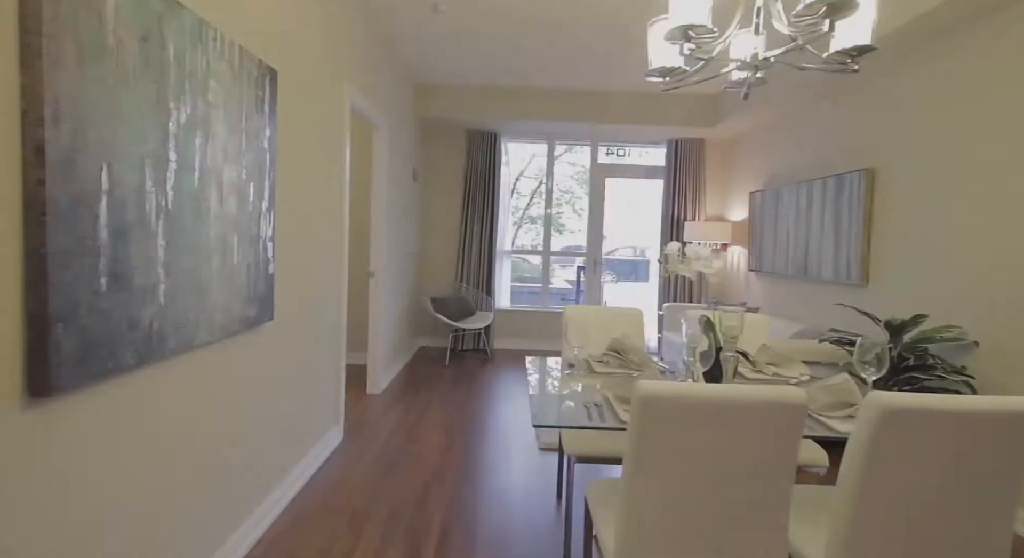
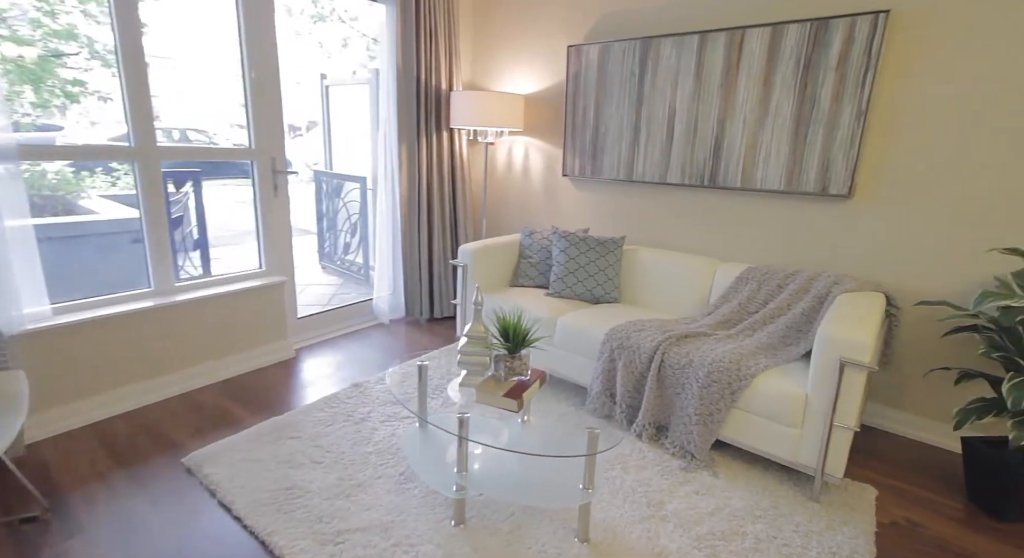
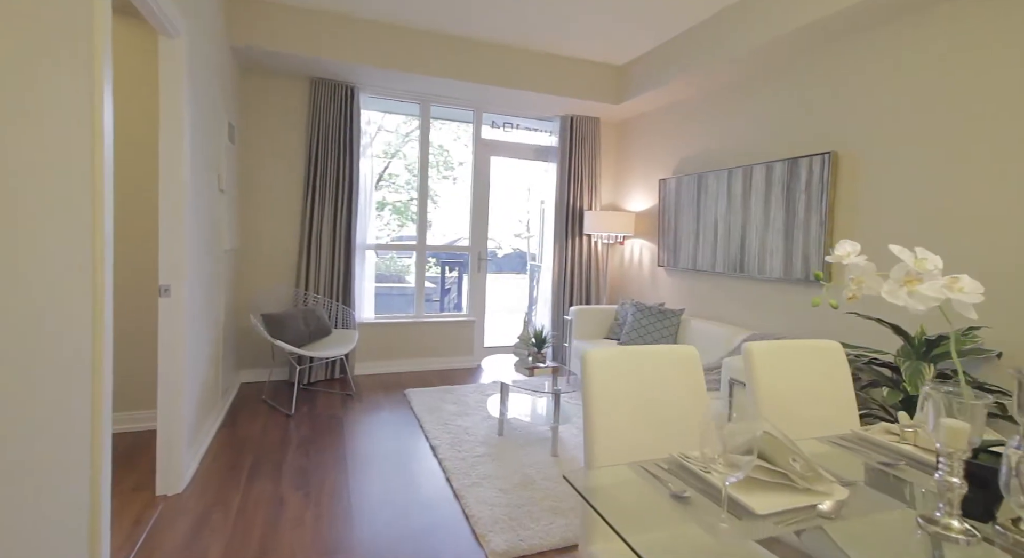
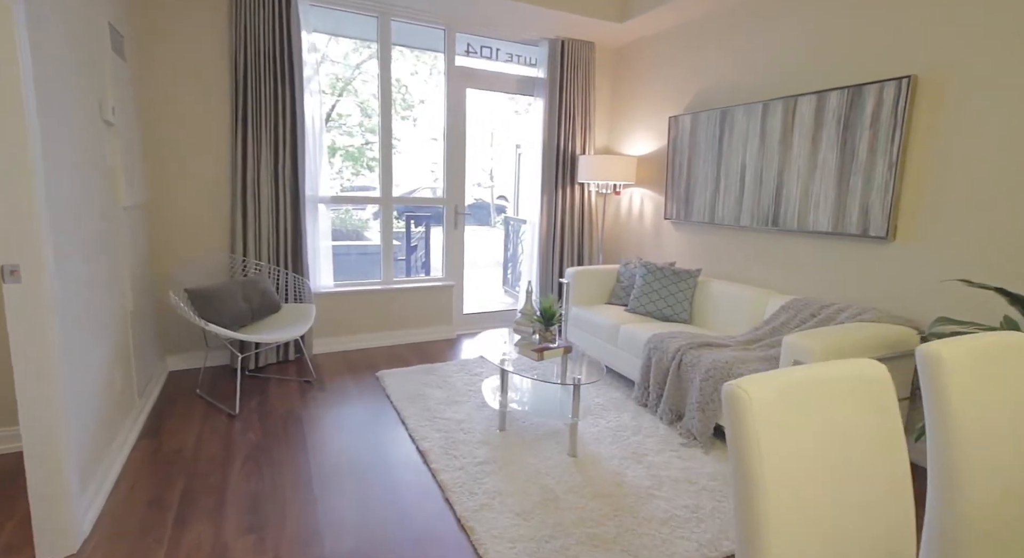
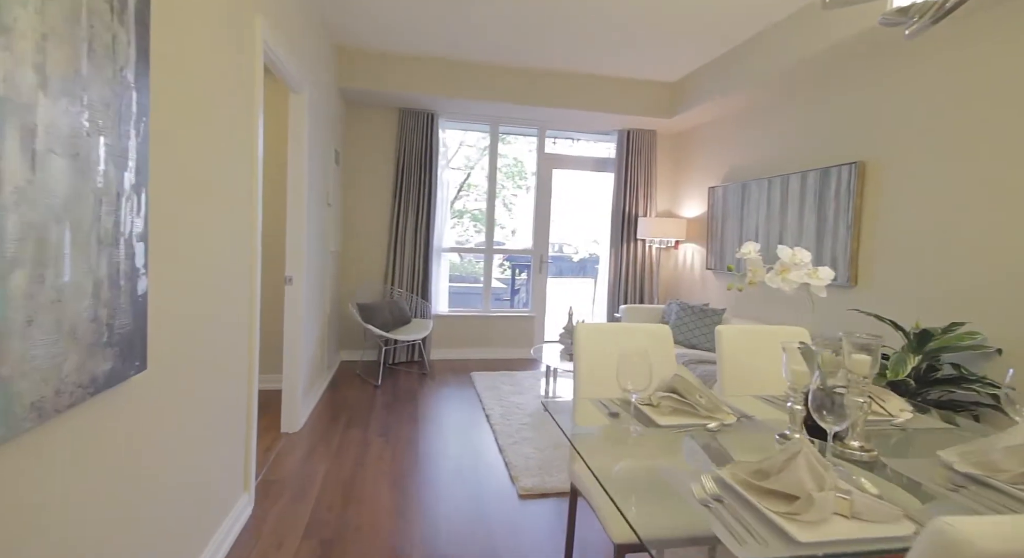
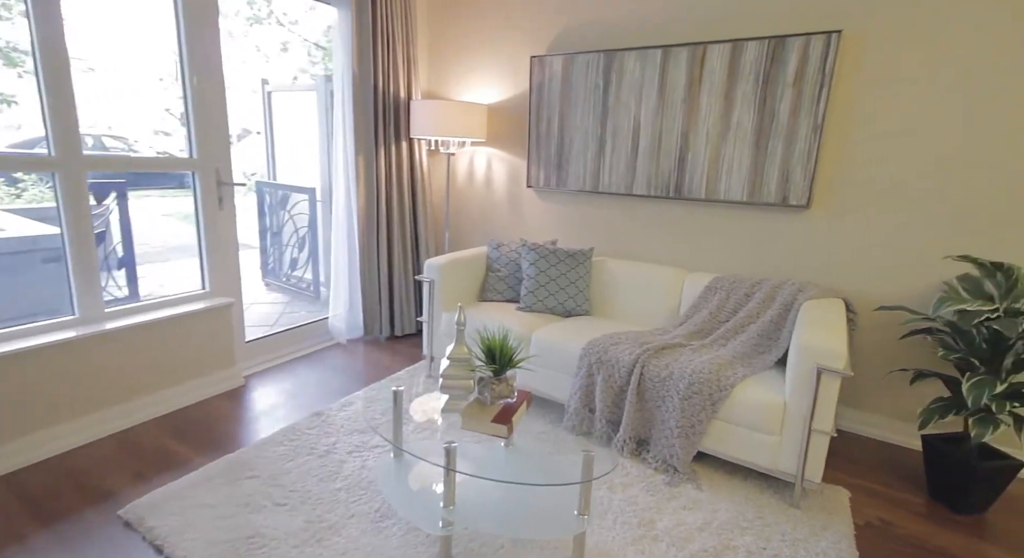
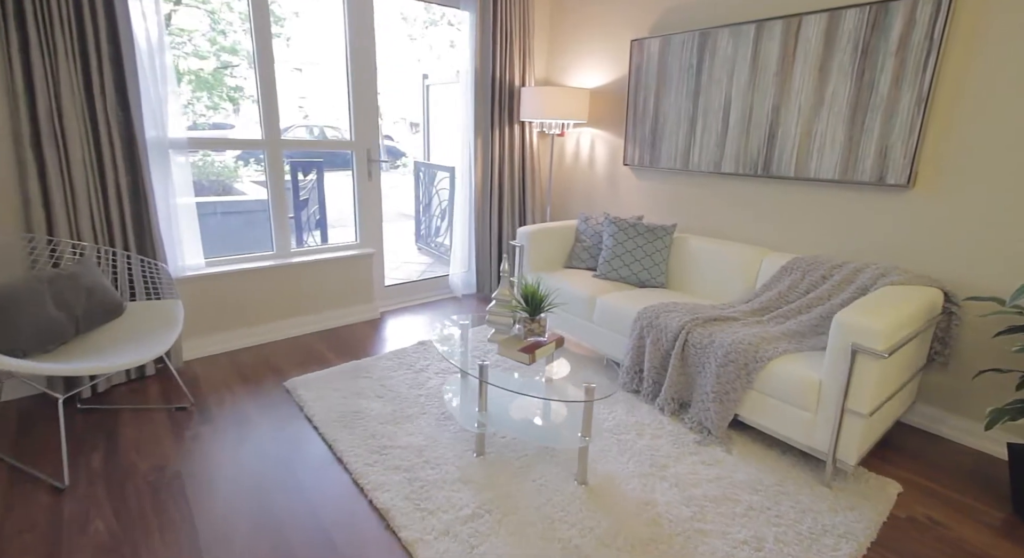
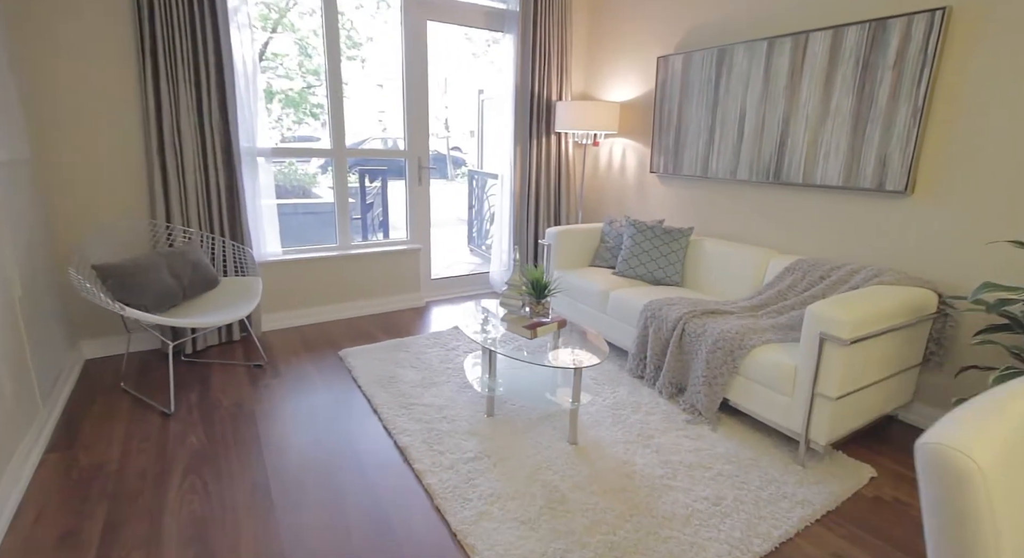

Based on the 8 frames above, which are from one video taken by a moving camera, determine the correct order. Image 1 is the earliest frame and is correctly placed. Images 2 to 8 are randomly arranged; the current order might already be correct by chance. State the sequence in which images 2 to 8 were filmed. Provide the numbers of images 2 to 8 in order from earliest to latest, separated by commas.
5, 3, 4, 8, 7, 2, 6
